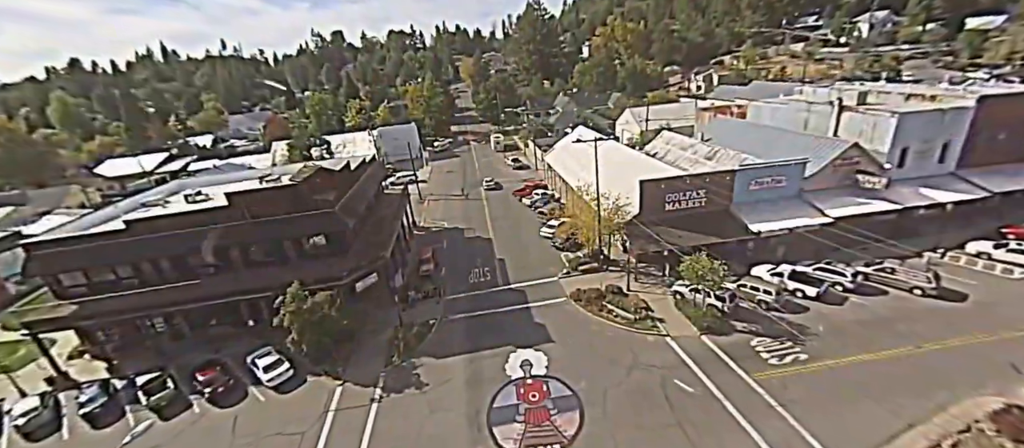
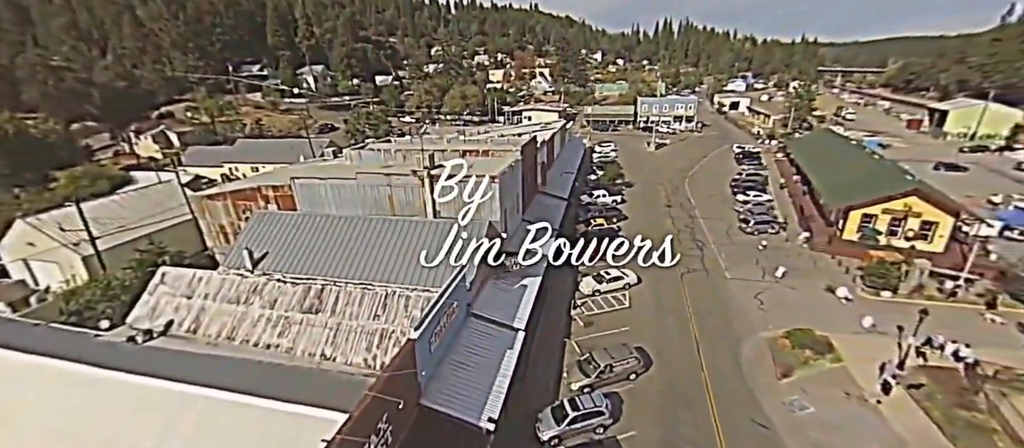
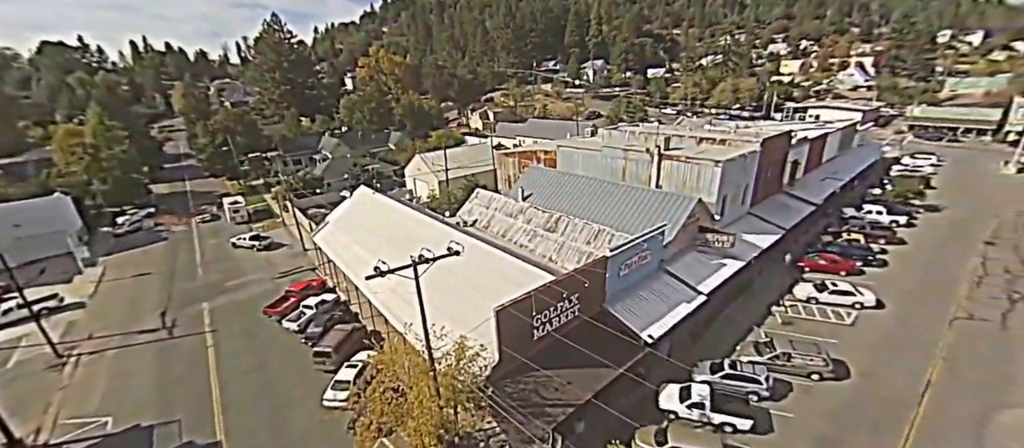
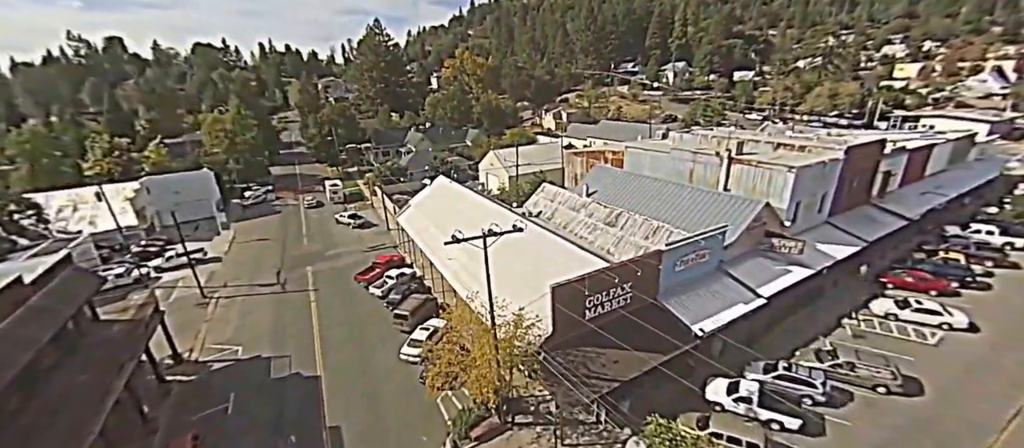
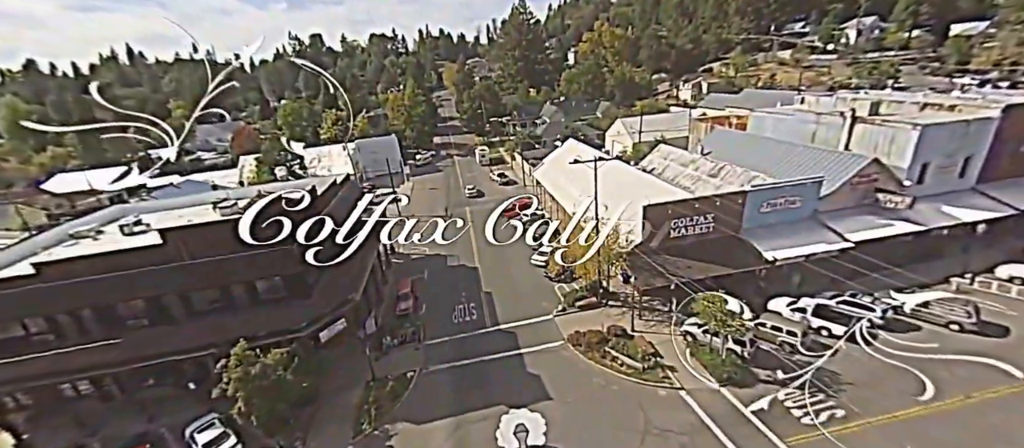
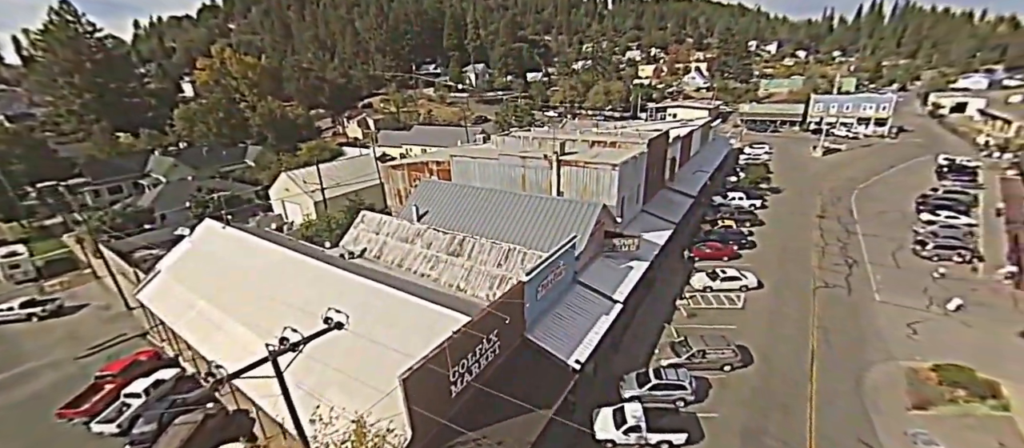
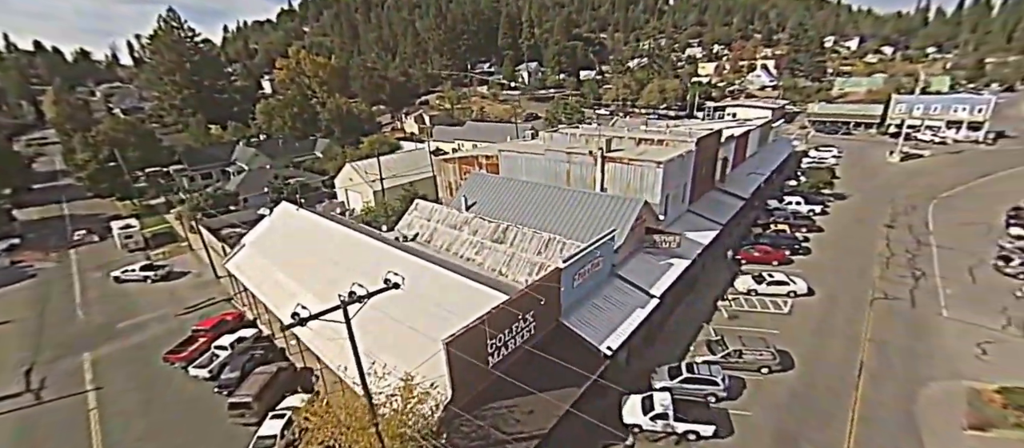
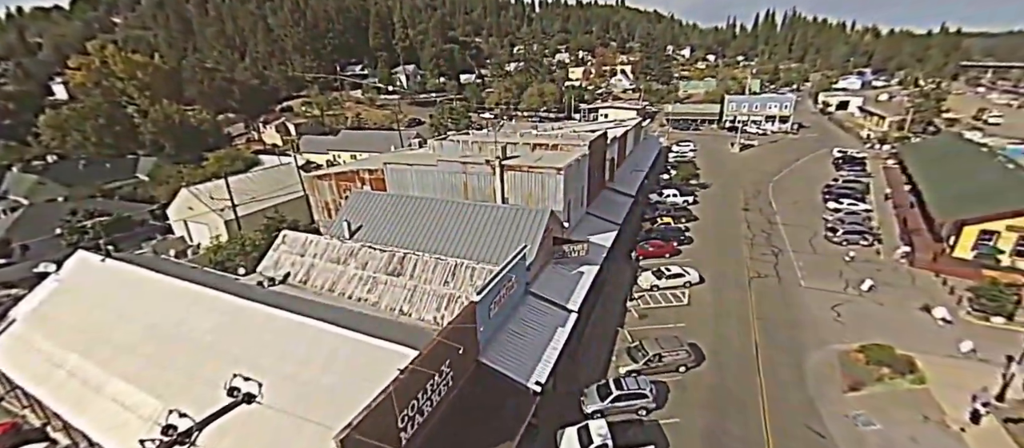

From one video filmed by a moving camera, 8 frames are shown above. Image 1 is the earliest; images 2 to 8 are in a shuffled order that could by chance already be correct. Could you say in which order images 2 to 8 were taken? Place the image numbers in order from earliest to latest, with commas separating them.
5, 4, 3, 7, 6, 8, 2
